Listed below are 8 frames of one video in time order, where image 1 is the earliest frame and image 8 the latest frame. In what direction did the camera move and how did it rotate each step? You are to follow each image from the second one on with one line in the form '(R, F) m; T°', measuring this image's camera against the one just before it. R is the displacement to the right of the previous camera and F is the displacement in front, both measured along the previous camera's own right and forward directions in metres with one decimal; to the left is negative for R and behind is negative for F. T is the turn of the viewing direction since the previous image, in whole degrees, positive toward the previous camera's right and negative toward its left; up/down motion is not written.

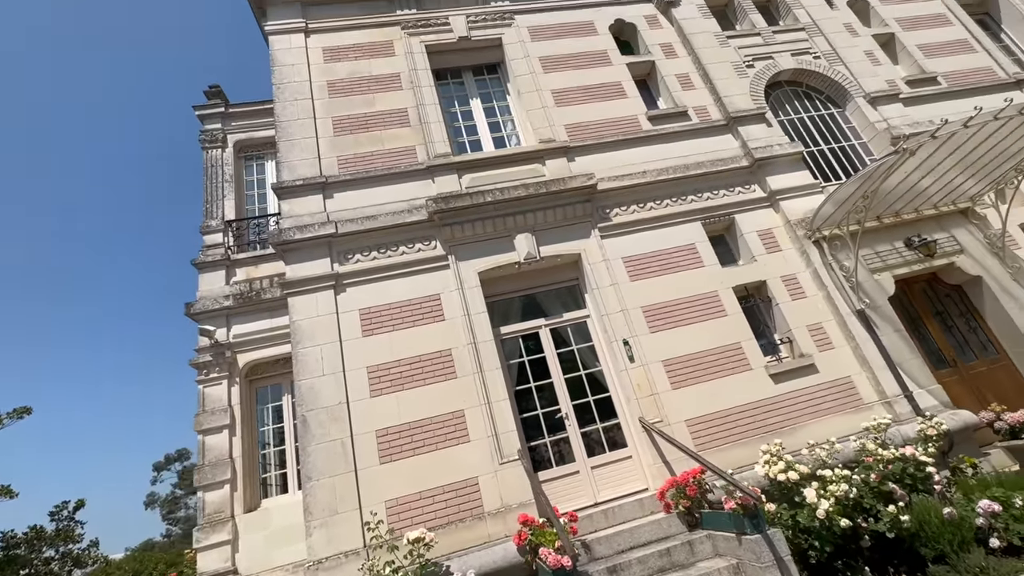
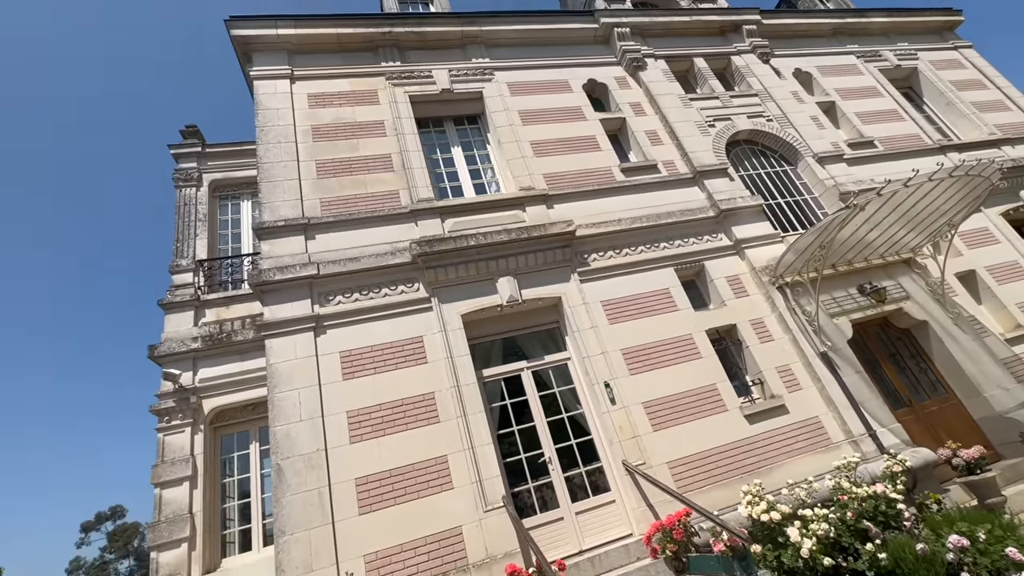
(-0.2, -0.1) m; +4°
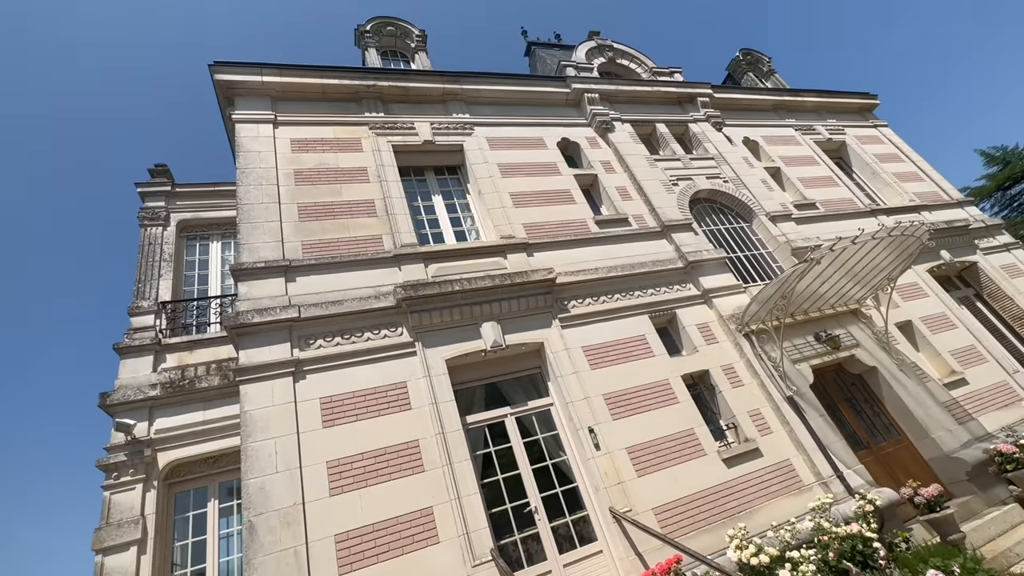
(-0.4, -0.1) m; +5°
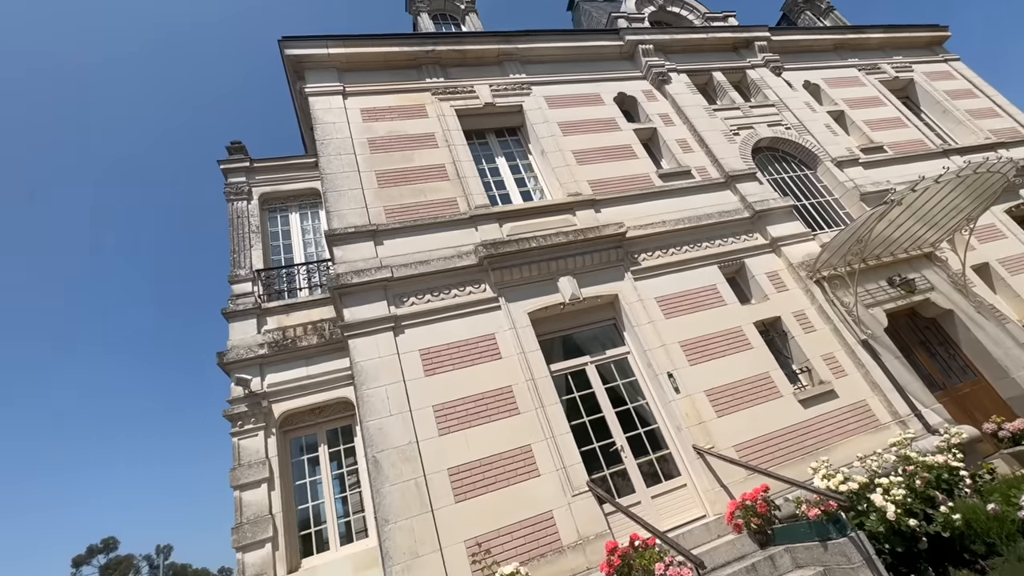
(-0.7, -0.3) m; -4°
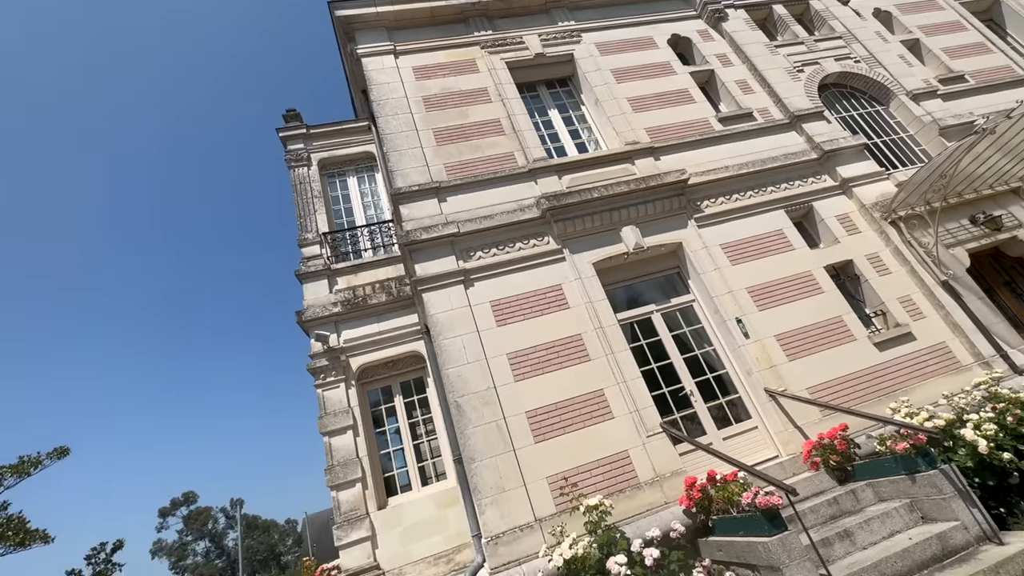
(-0.5, -0.1) m; -4°
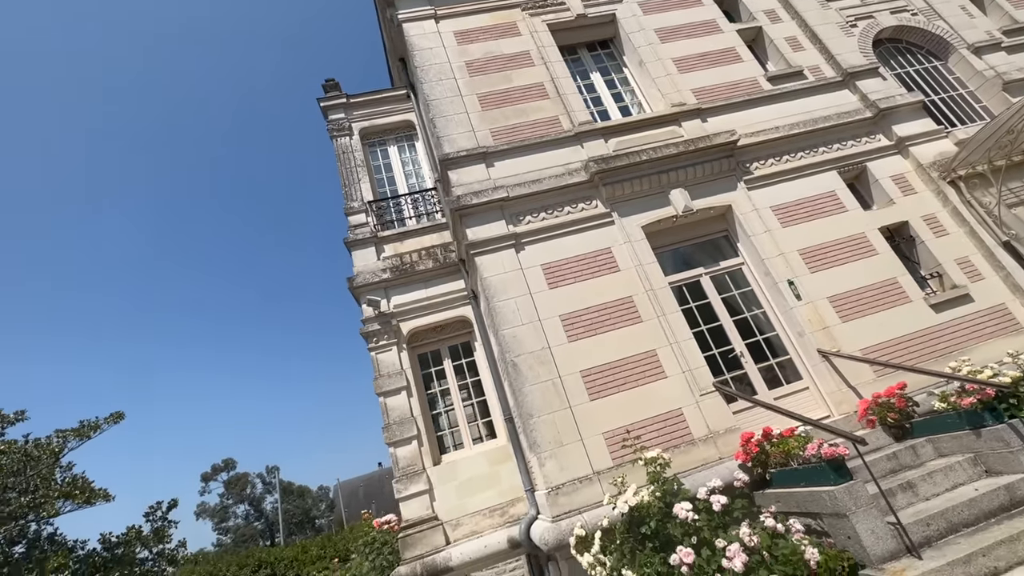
(-0.4, -0.1) m; -2°
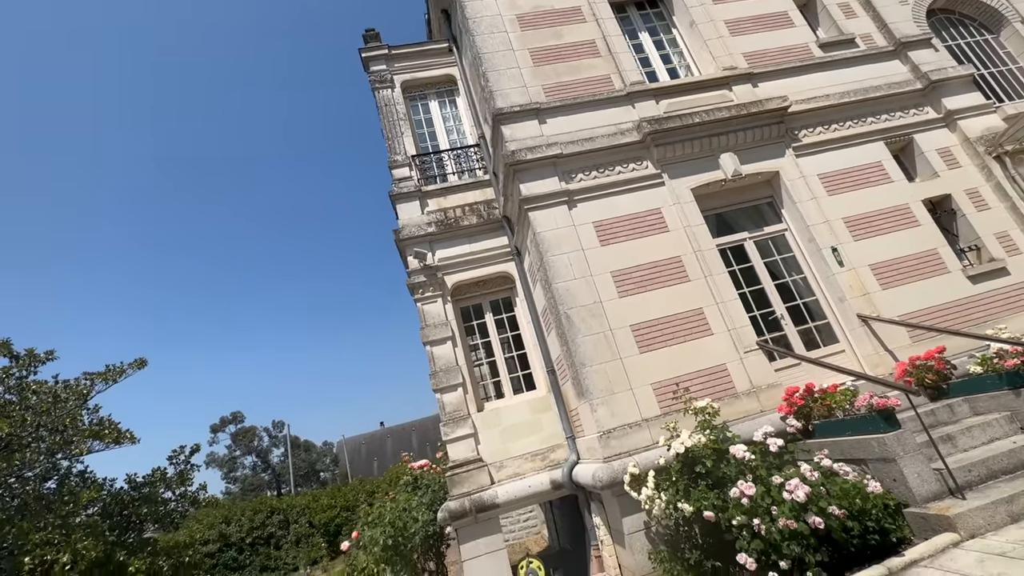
(-0.7, -0.2) m; 0°
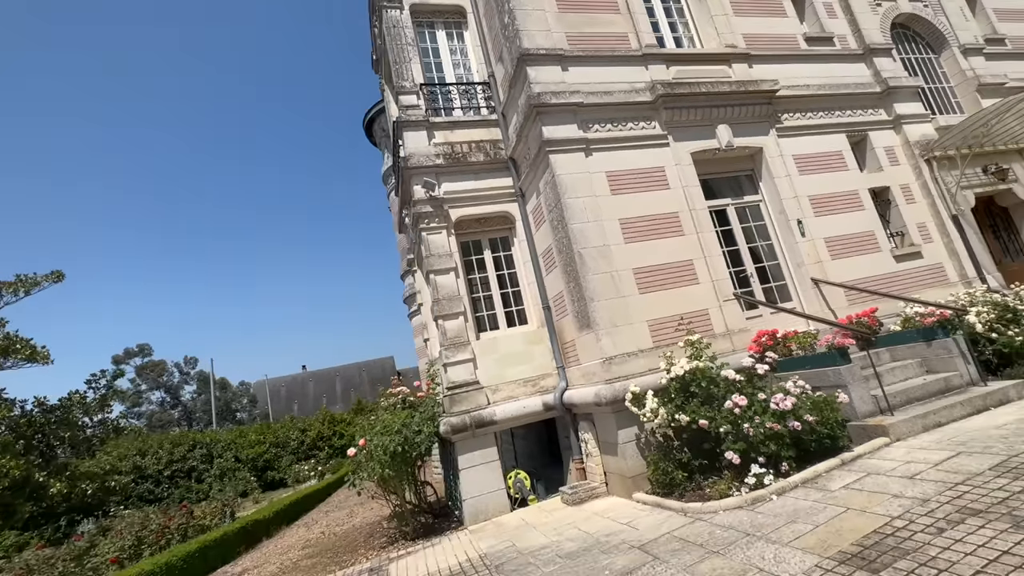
(-1.2, -0.3) m; +9°
